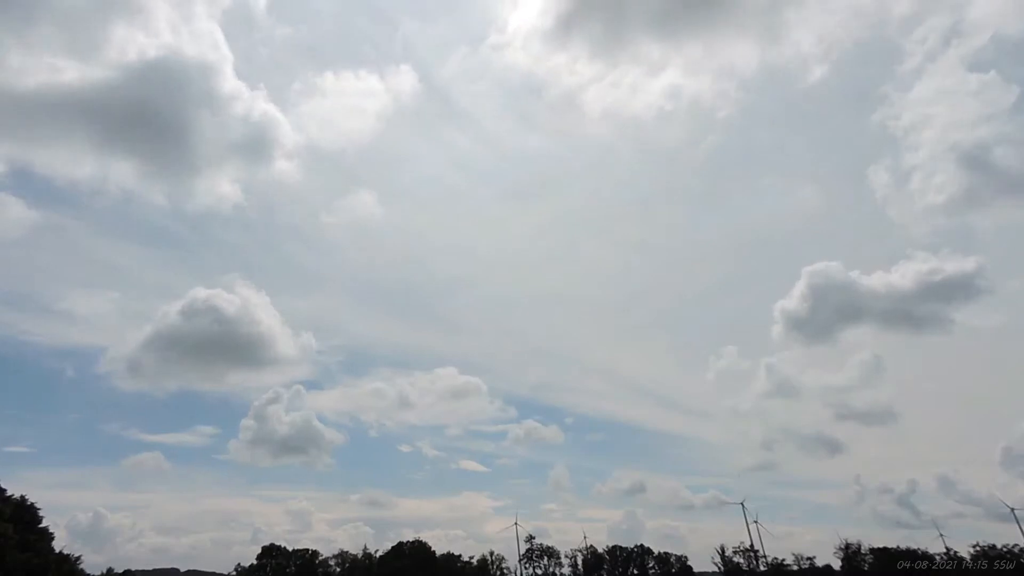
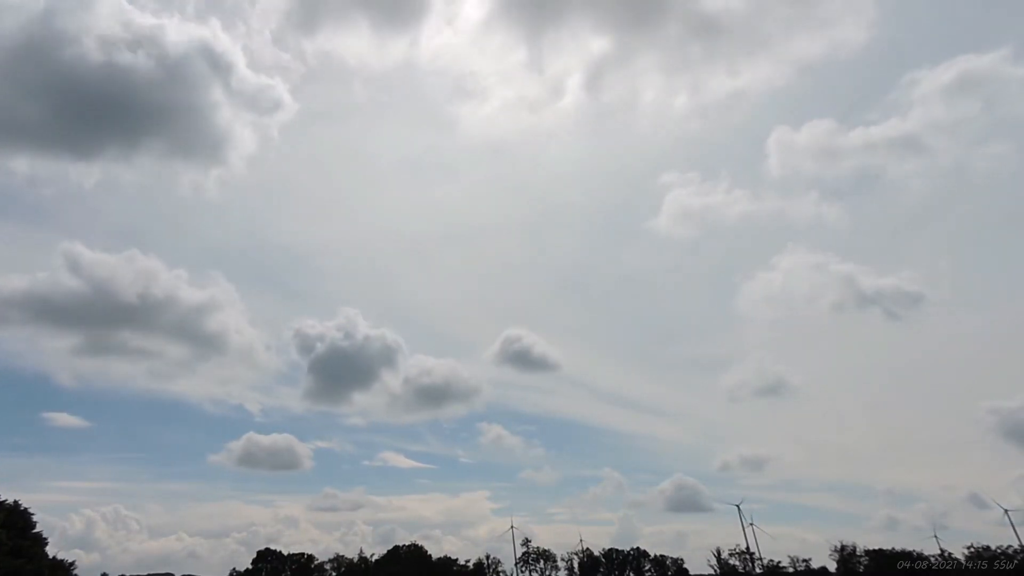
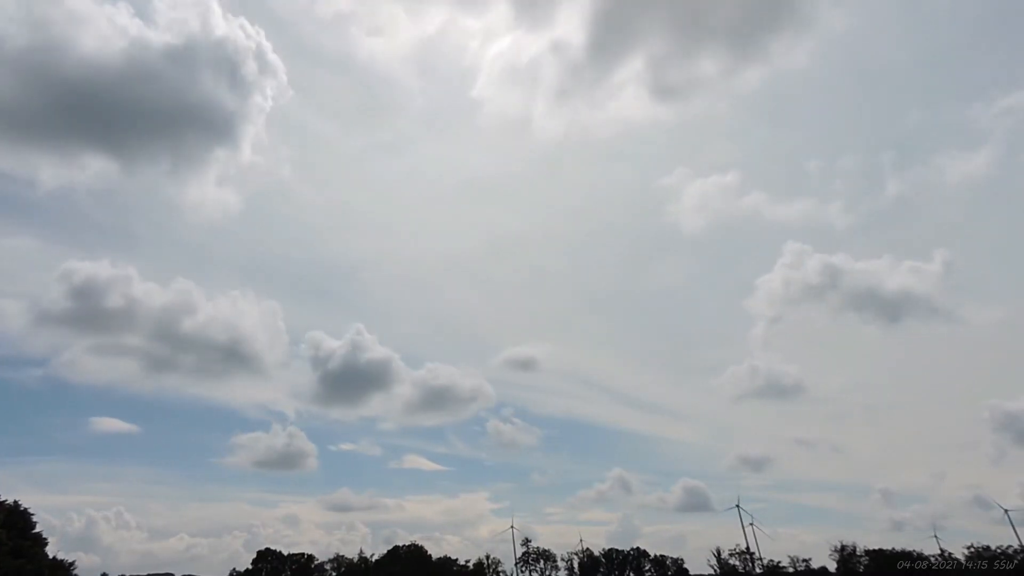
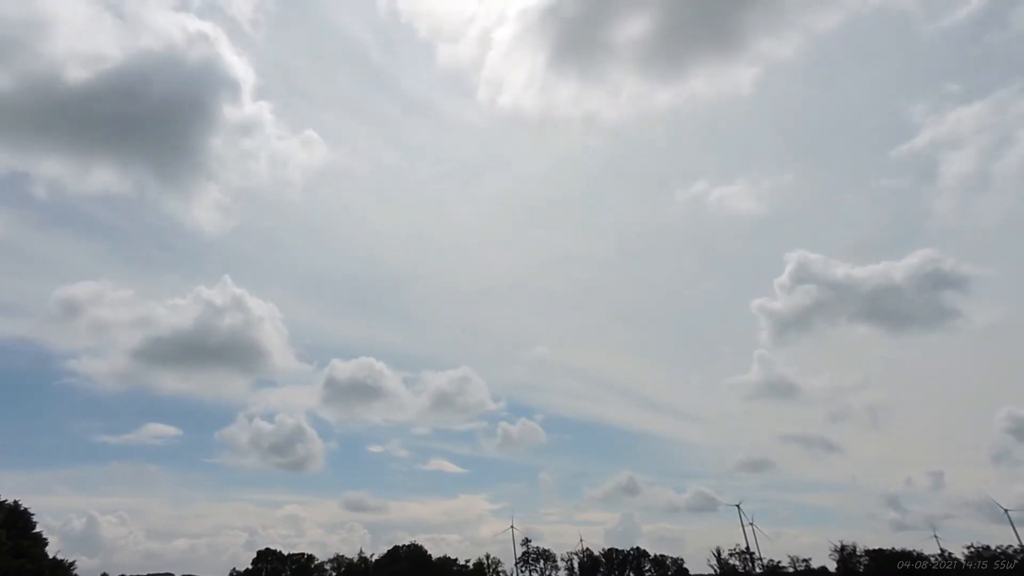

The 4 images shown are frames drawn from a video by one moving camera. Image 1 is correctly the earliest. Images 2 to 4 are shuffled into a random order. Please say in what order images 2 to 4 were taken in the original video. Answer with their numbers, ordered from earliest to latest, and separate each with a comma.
4, 3, 2
